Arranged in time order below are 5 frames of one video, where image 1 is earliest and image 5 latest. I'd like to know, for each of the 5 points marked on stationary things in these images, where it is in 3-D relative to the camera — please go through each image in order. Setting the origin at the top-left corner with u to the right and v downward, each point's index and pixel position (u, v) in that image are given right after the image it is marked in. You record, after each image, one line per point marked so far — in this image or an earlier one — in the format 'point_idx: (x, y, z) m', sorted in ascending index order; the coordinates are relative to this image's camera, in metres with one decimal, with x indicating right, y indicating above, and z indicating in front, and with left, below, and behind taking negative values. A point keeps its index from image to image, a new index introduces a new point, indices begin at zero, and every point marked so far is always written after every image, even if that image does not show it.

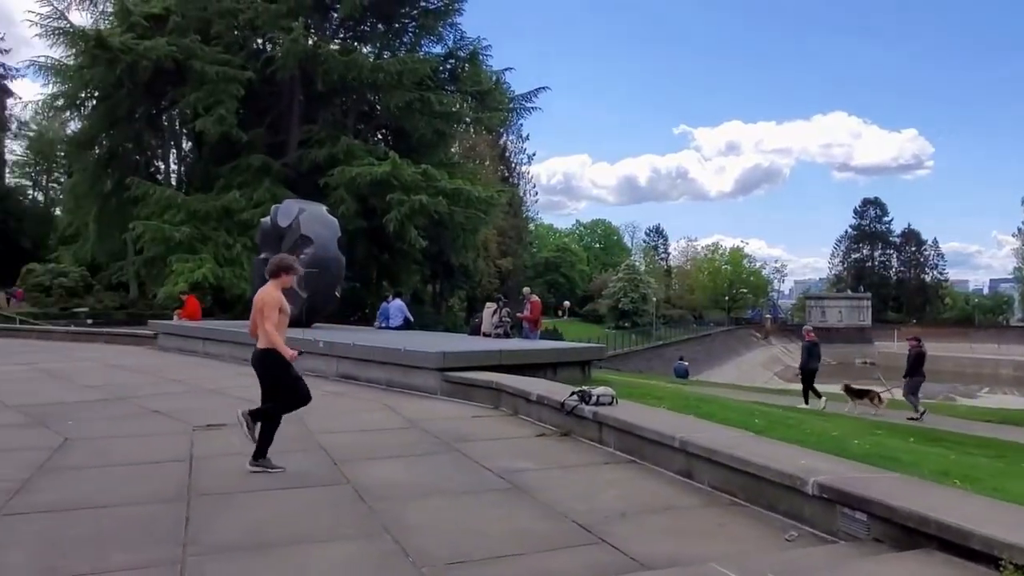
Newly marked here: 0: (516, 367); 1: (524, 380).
0: (0.0, -1.0, +9.5) m
1: (+0.1, -1.0, +7.9) m
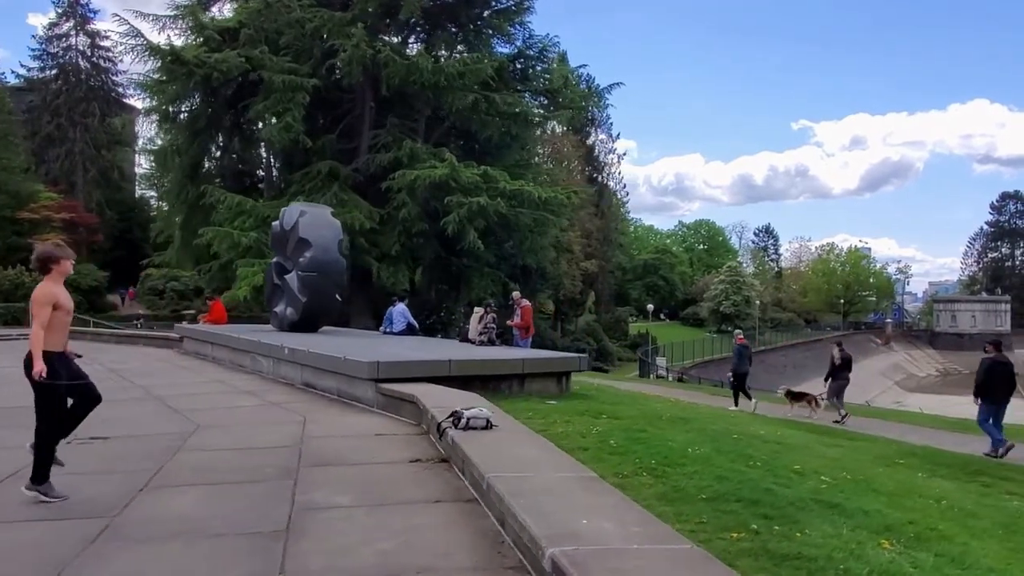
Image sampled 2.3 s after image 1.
0: (-0.5, -1.1, +8.7) m
1: (-0.6, -1.0, +7.1) m
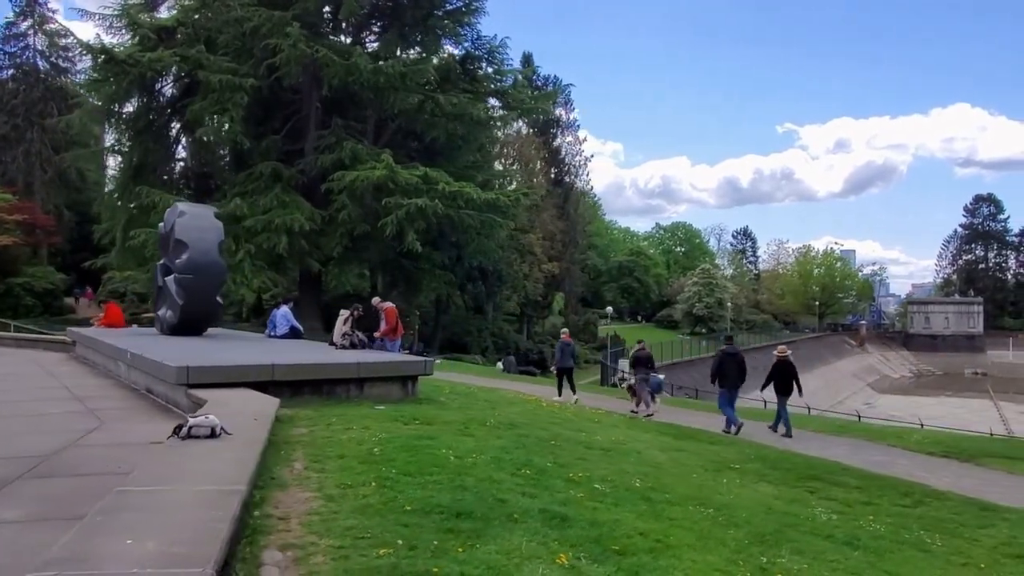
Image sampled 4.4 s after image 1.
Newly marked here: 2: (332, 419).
0: (-2.4, -1.1, +8.4) m
1: (-2.5, -1.0, +6.8) m
2: (-1.7, -1.3, +7.3) m
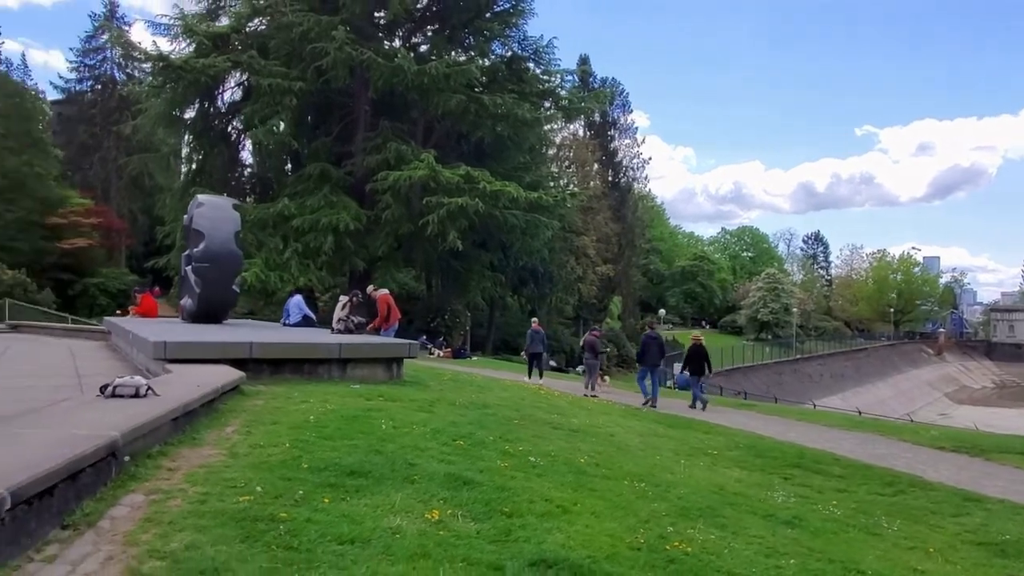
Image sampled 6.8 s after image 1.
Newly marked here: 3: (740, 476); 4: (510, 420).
0: (-2.6, -0.8, +8.6) m
1: (-2.9, -0.8, +7.0) m
2: (-2.1, -1.0, +7.4) m
3: (+2.1, -1.7, +6.8) m
4: (0.0, -1.3, +7.3) m
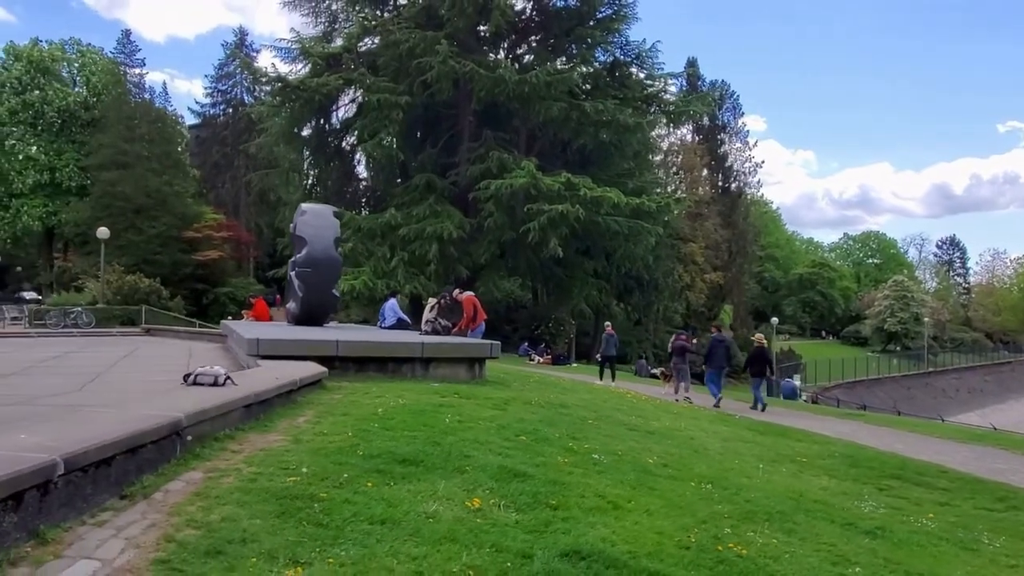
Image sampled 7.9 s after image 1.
0: (-1.7, -0.9, +8.8) m
1: (-2.2, -0.8, +7.3) m
2: (-1.4, -1.0, +7.6) m
3: (+2.7, -1.7, +6.4) m
4: (+0.8, -1.3, +7.2) m
